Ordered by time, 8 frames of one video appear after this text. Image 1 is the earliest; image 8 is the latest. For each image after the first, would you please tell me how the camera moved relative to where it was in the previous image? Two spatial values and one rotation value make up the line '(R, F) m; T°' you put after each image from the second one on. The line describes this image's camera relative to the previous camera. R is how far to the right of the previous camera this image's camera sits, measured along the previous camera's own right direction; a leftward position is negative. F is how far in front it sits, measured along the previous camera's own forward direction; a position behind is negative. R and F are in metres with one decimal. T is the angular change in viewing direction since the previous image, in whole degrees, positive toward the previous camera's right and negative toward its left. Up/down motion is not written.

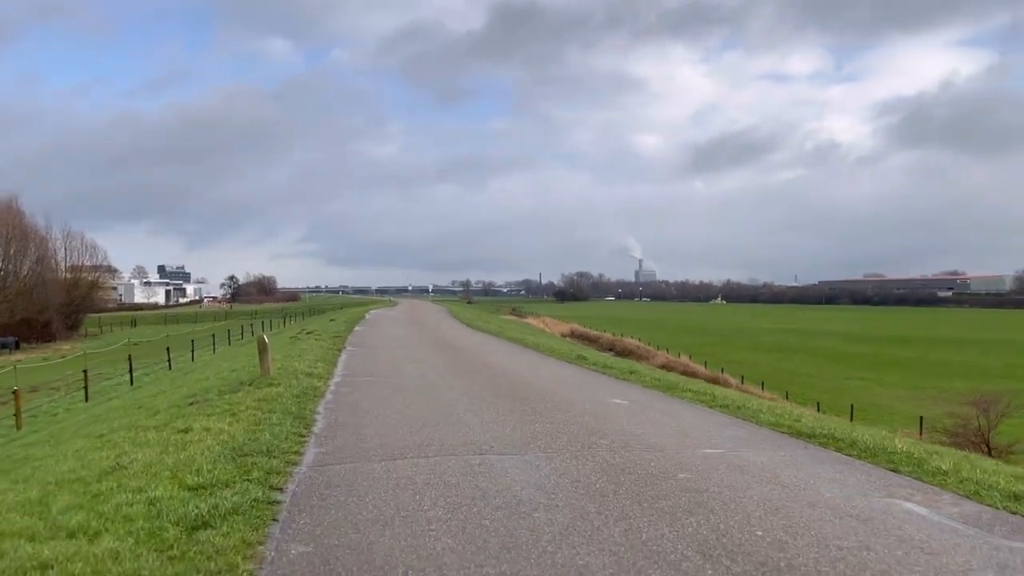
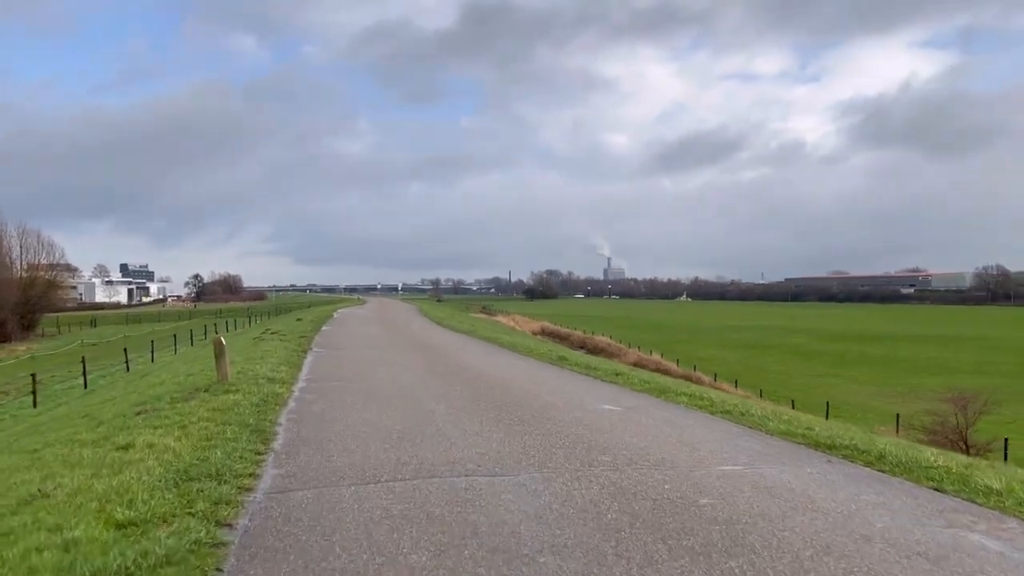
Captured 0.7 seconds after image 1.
(-0.2, +1.1) m; +2°
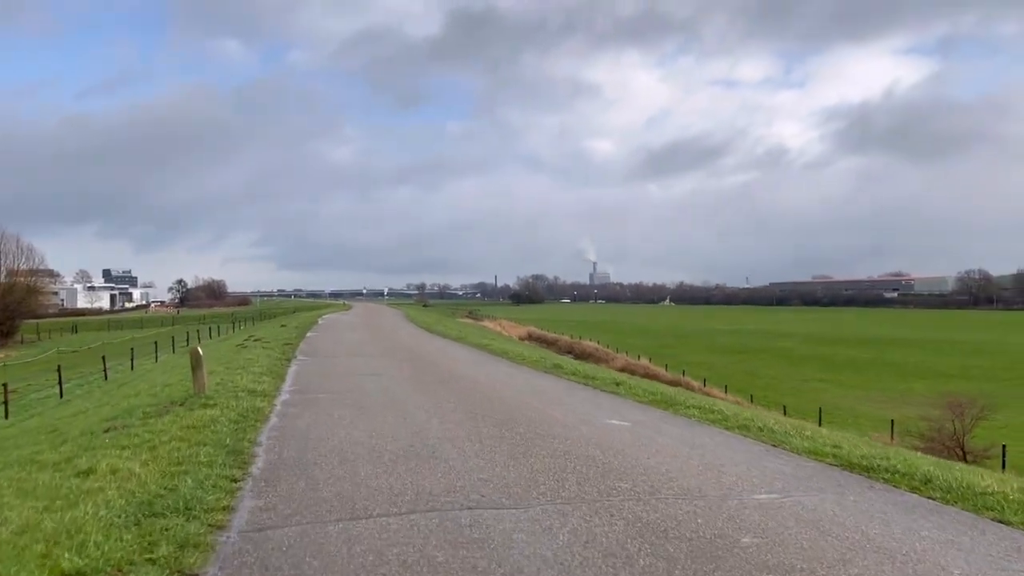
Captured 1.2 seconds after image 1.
(-0.2, +0.8) m; +1°
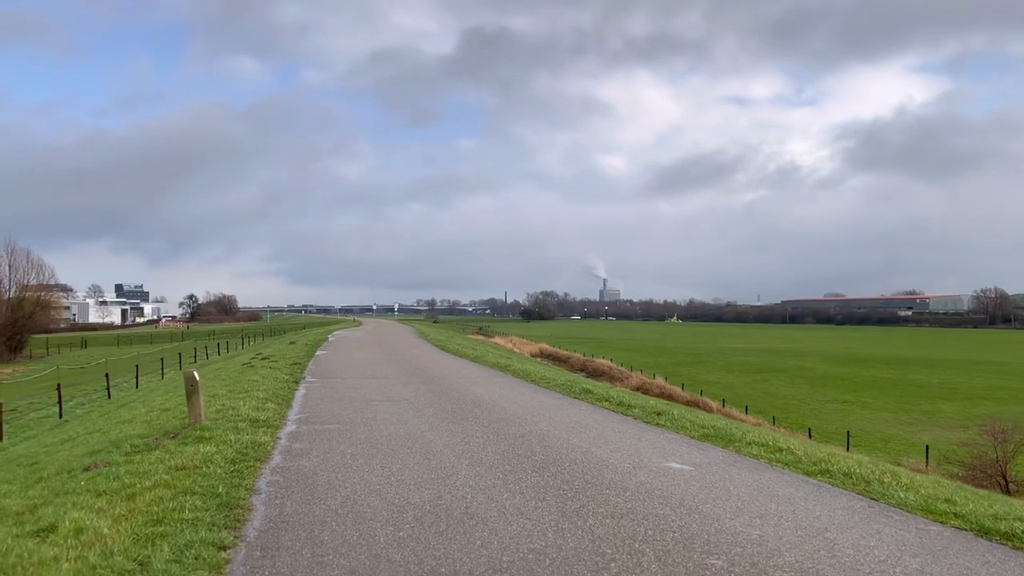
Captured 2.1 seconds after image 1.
(-0.4, +1.4) m; -1°
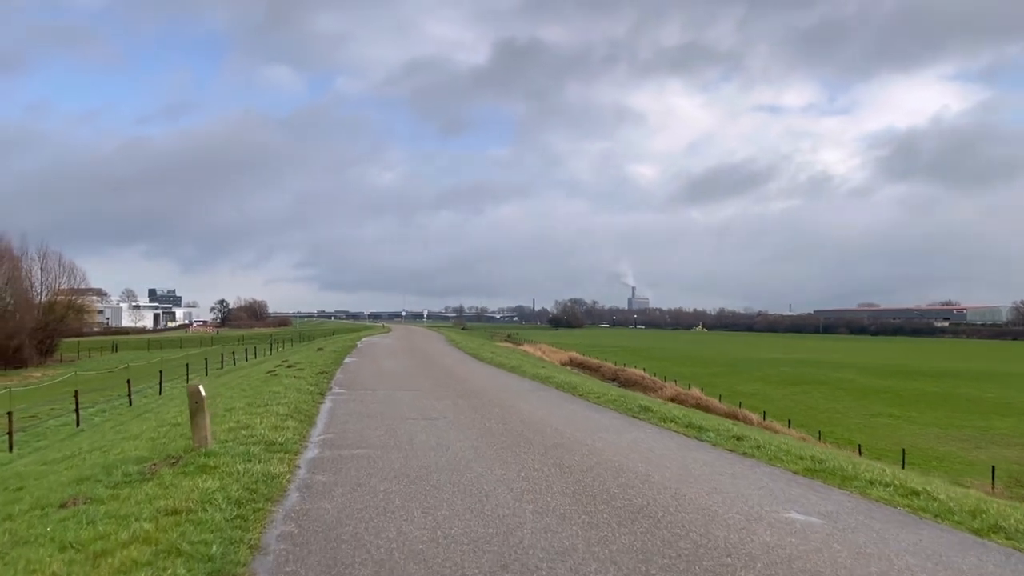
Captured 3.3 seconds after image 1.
(-0.5, +1.9) m; -2°
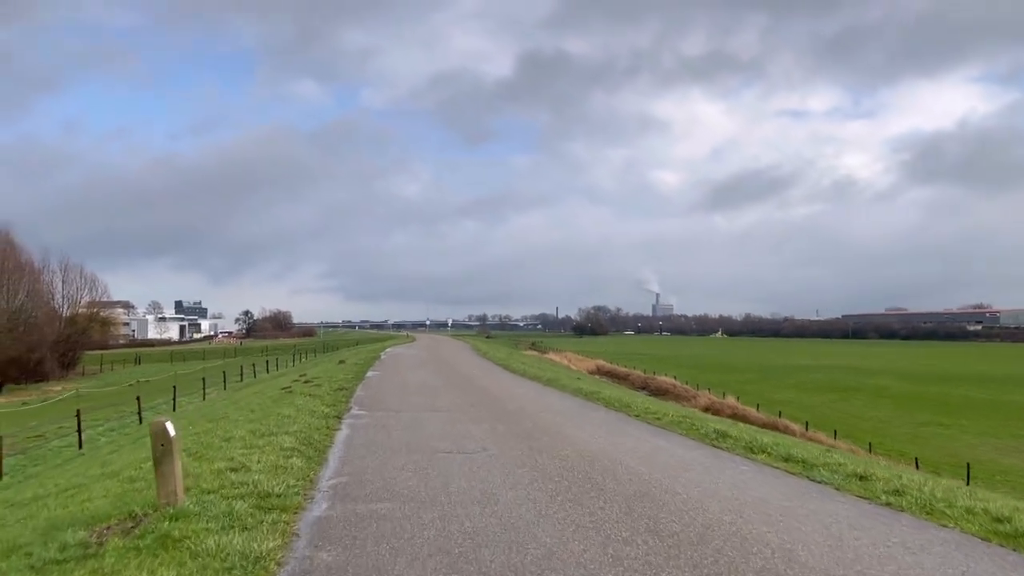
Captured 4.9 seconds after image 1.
(-0.5, +2.6) m; -2°
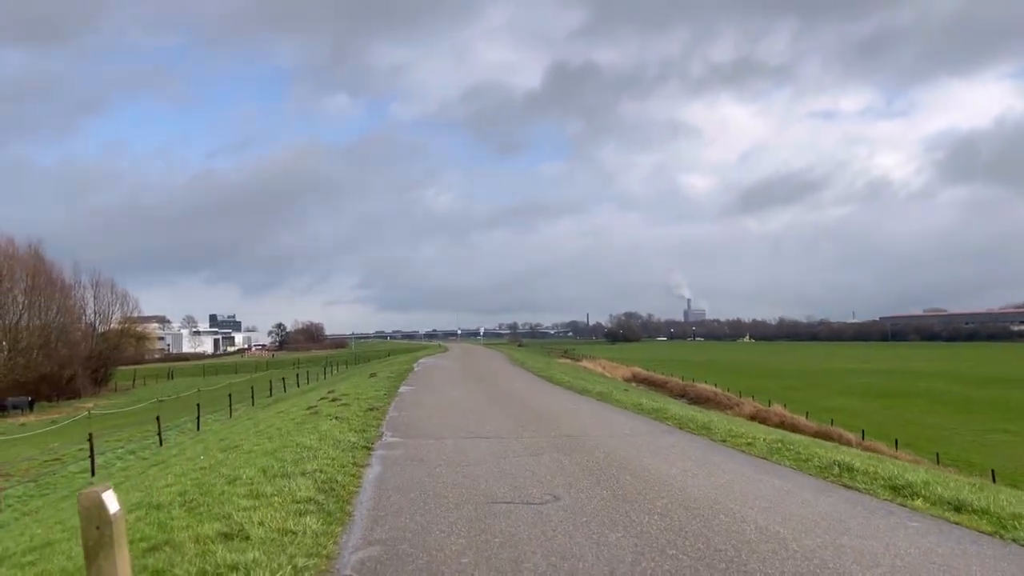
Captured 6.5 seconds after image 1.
(-0.5, +2.5) m; -2°
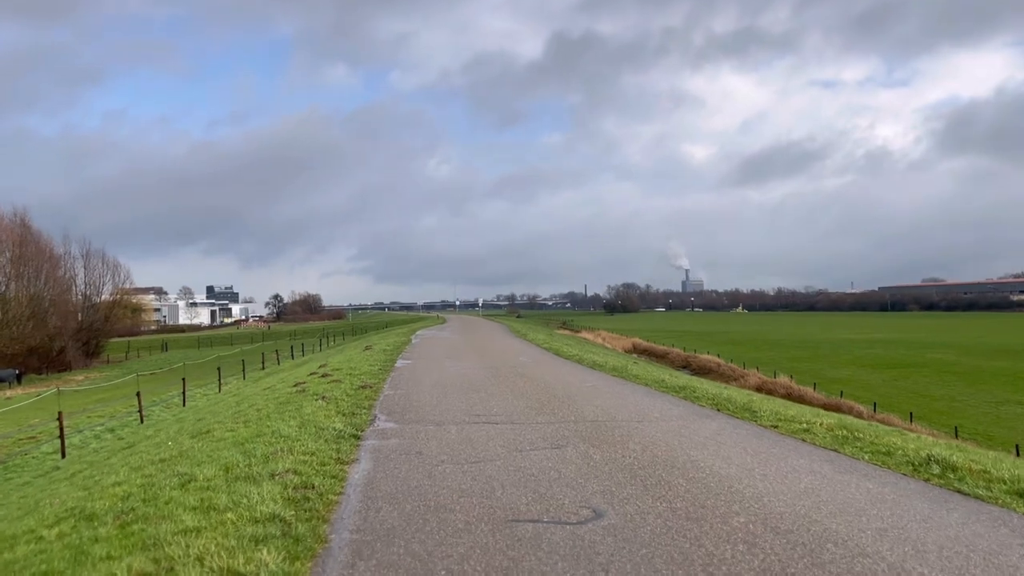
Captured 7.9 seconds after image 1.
(-0.3, +2.1) m; 0°
